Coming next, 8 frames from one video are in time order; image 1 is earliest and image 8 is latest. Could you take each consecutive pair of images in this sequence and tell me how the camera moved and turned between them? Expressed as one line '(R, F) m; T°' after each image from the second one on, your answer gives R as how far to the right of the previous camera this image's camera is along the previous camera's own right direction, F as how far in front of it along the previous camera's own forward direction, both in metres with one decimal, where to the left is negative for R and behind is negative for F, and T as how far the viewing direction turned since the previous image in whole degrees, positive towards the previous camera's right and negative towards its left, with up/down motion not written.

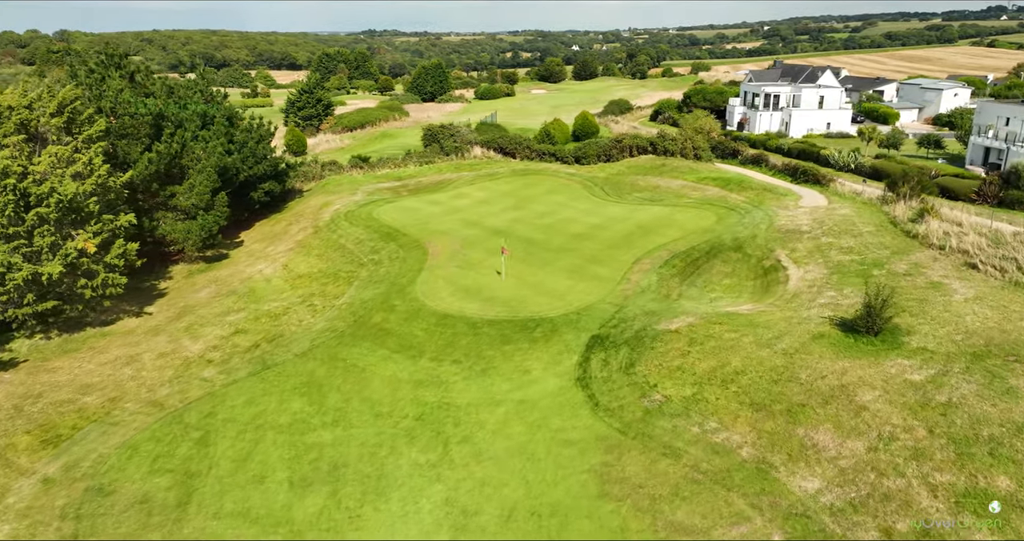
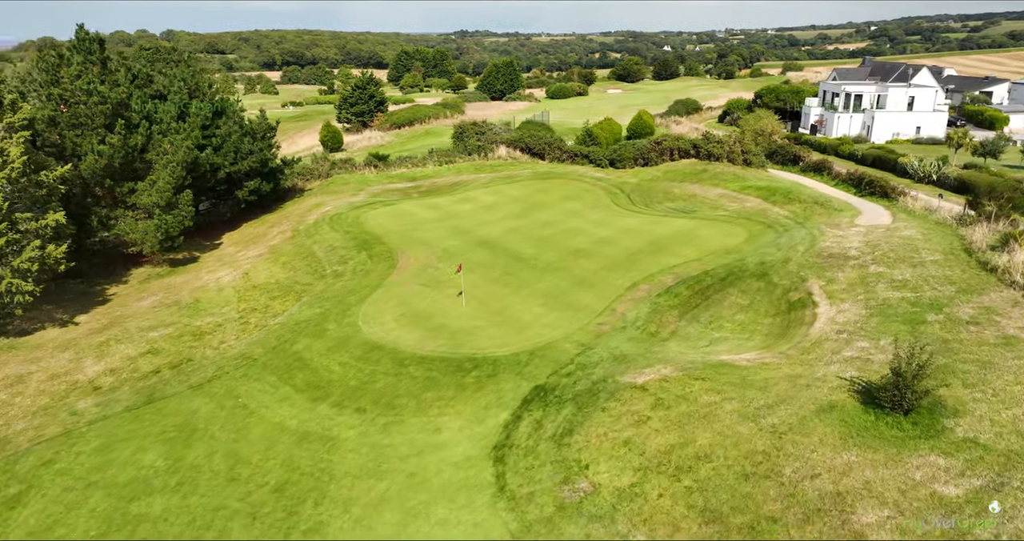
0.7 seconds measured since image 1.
(+4.1, +5.0) m; -7°
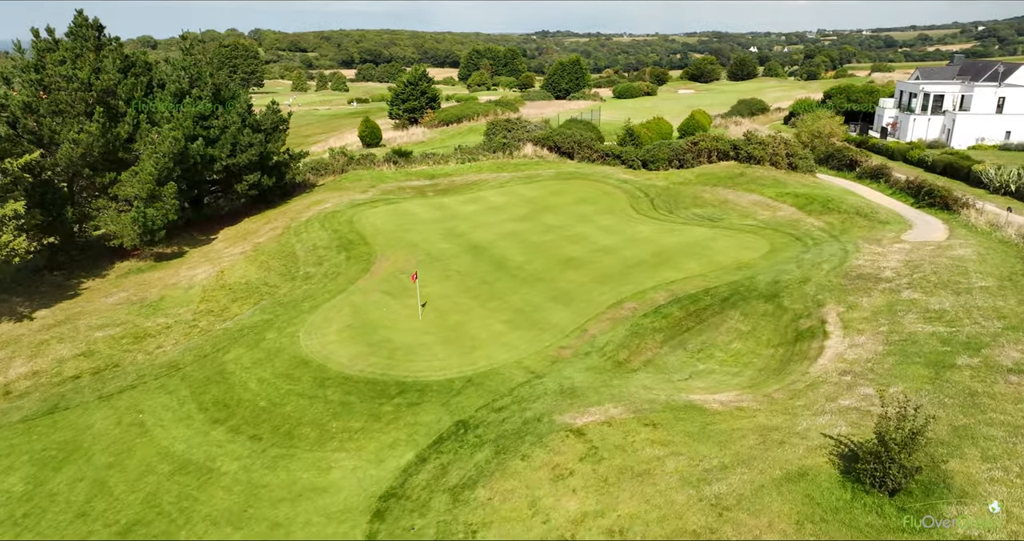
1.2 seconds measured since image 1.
(+3.3, +3.0) m; -6°
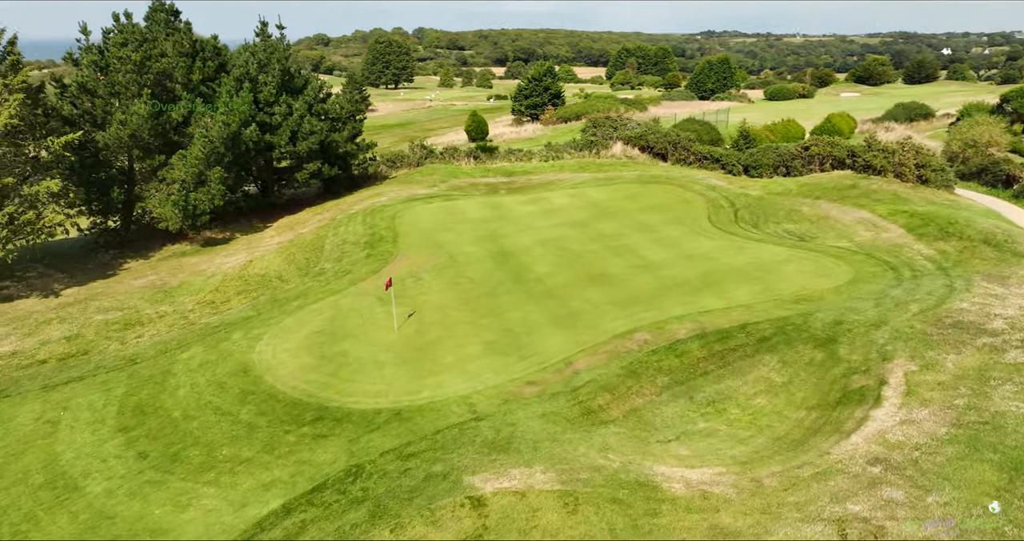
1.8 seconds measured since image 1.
(+4.0, +3.6) m; -12°
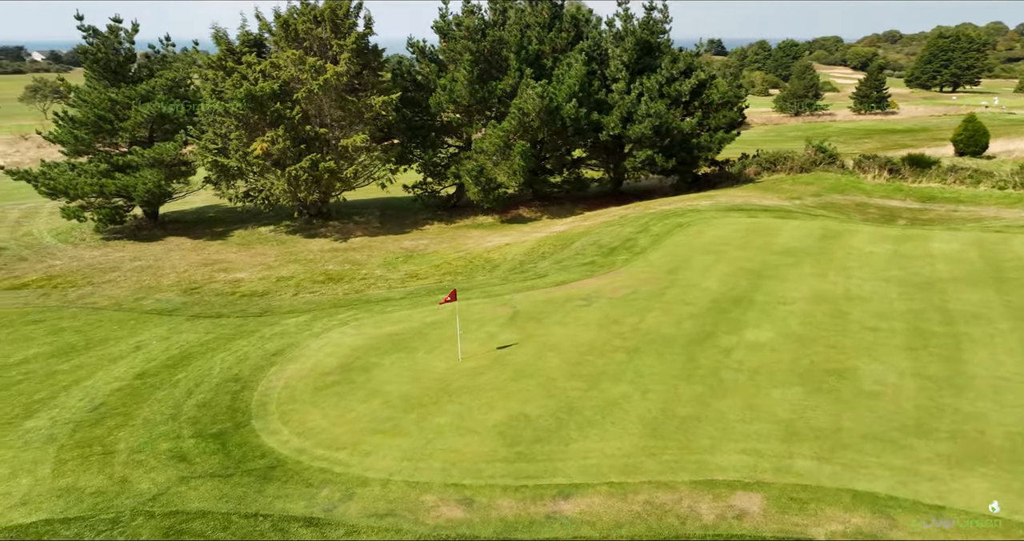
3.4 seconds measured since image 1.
(+6.5, +8.6) m; -40°
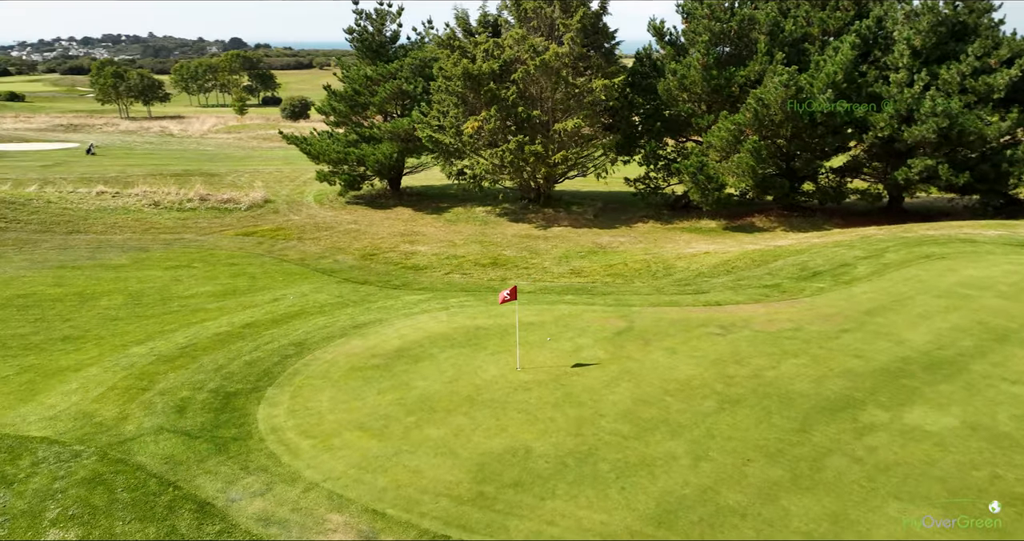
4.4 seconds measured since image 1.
(+3.8, +3.1) m; -25°
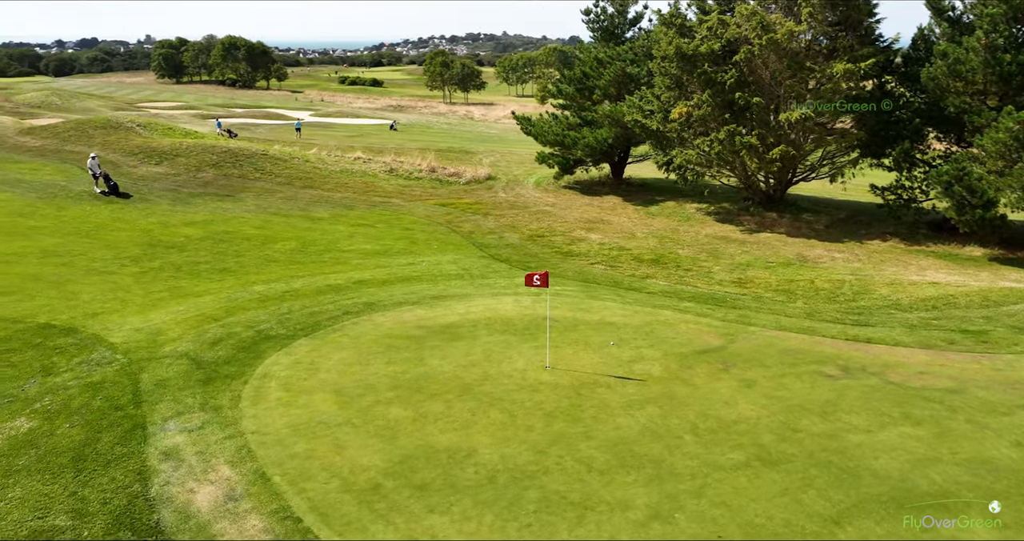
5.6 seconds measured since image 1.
(+3.8, +2.3) m; -24°
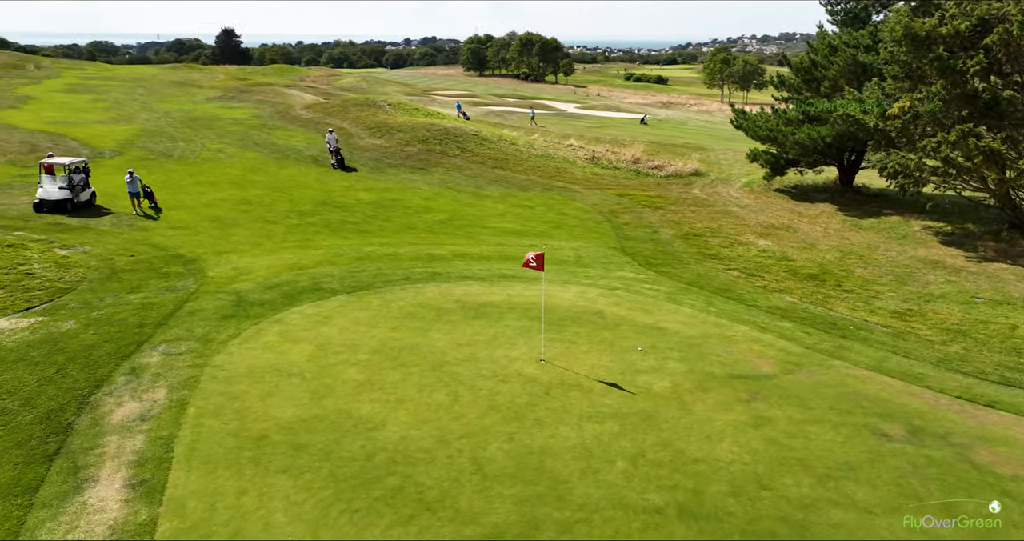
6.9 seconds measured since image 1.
(+3.6, +1.6) m; -22°
